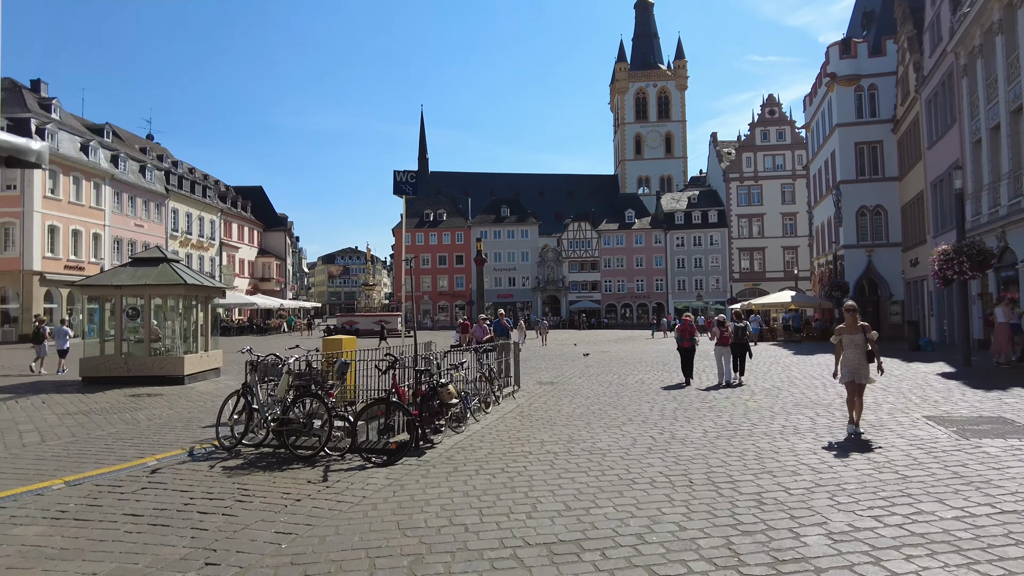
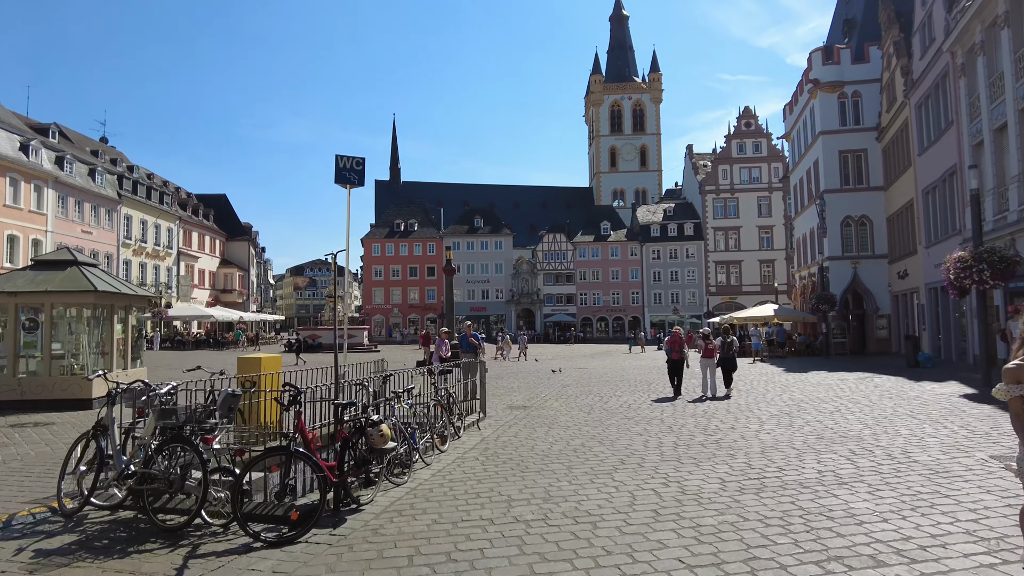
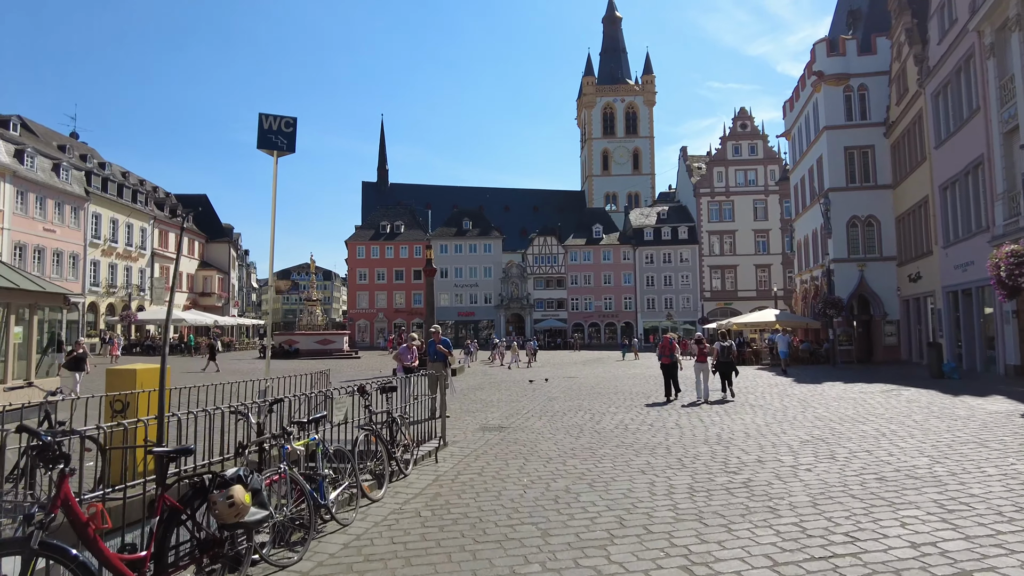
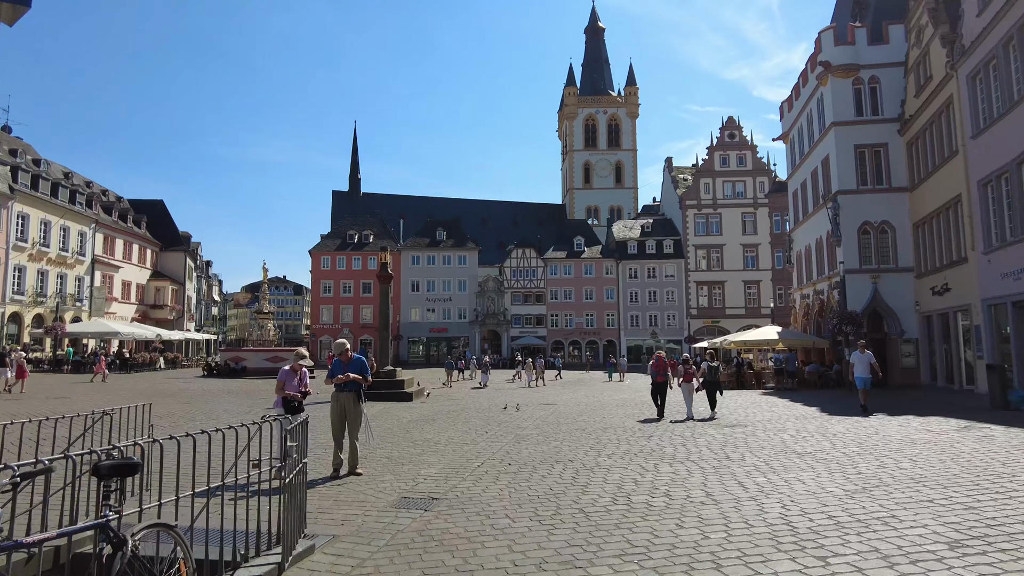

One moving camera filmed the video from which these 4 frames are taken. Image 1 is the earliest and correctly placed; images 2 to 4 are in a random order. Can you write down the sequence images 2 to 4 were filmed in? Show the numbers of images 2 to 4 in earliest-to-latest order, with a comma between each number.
2, 3, 4
